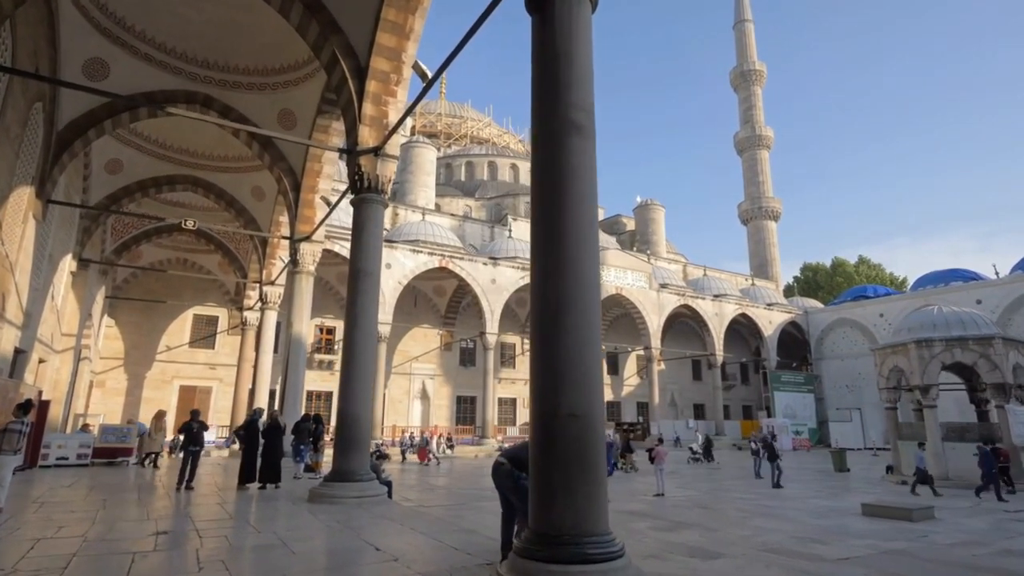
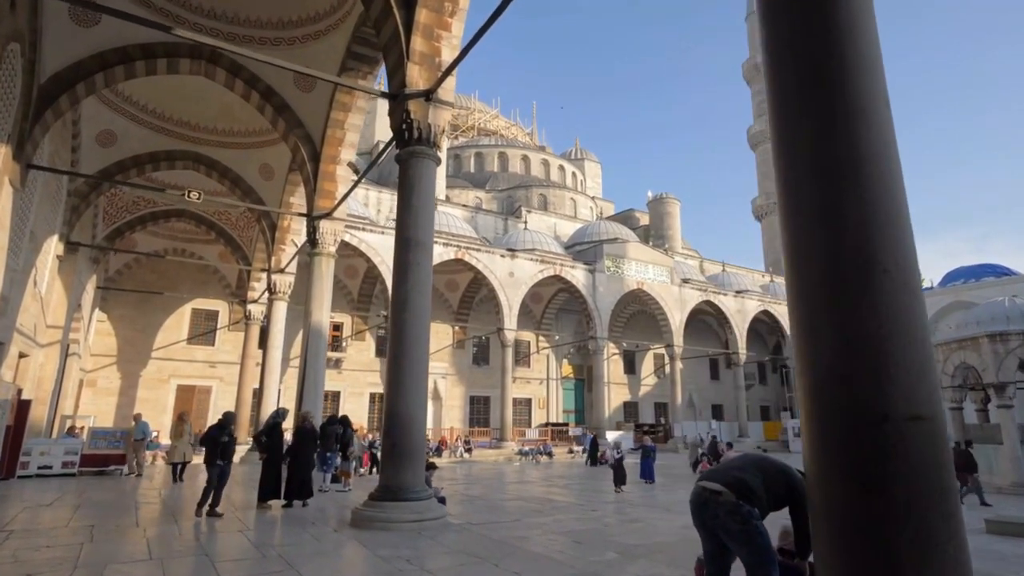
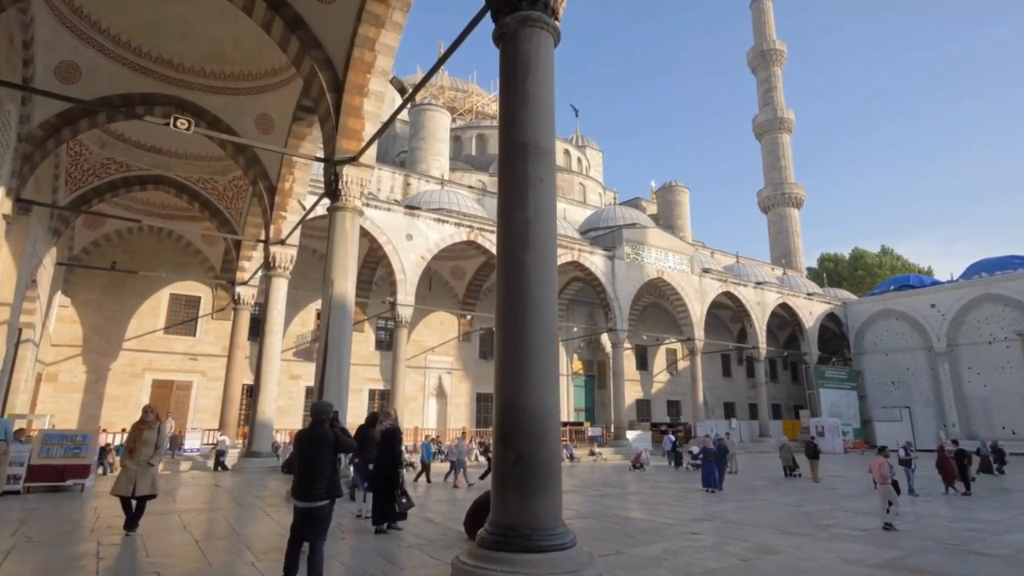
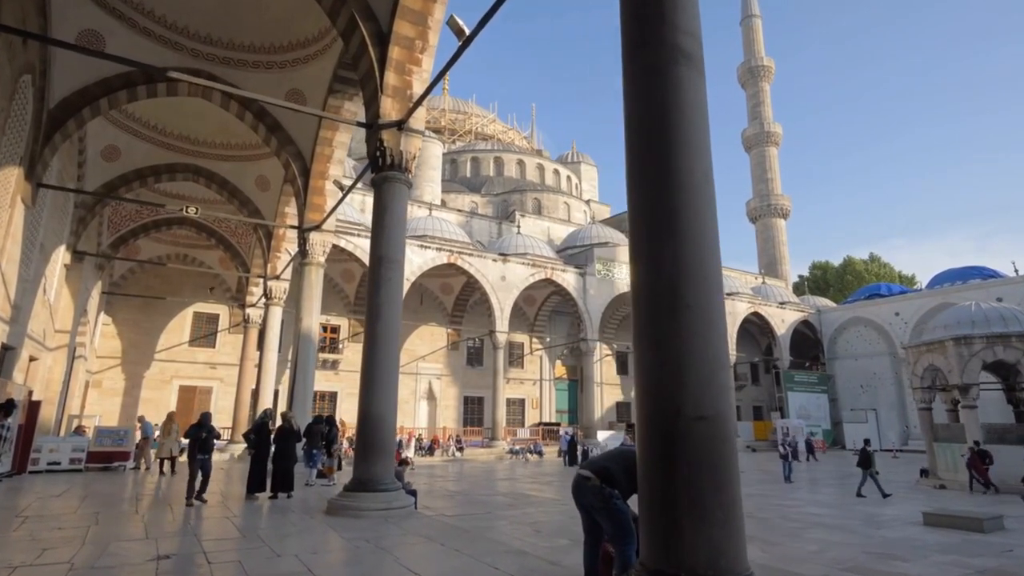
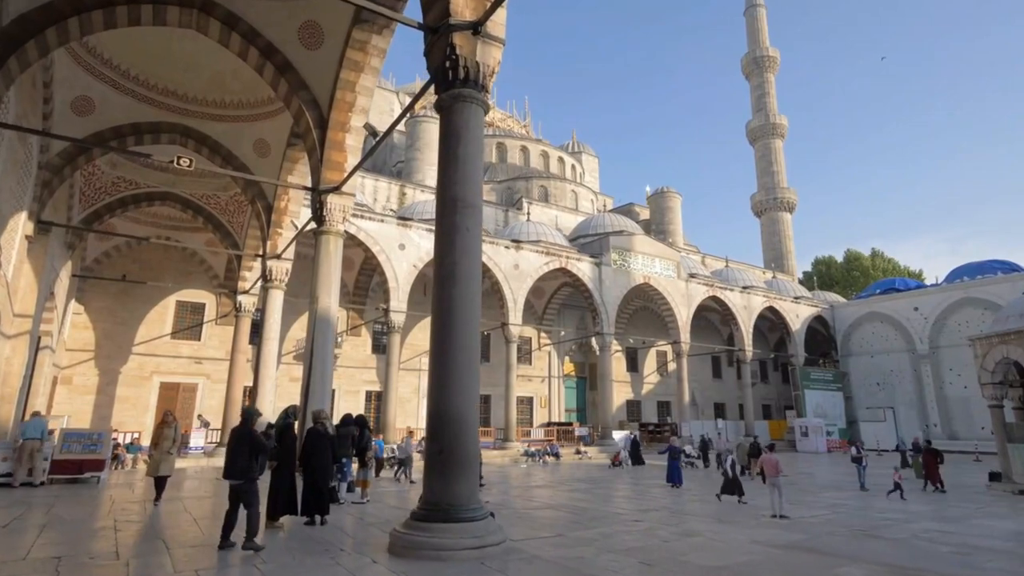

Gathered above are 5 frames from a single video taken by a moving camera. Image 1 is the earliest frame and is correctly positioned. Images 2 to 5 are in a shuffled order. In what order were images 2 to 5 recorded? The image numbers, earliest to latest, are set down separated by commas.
4, 2, 5, 3
